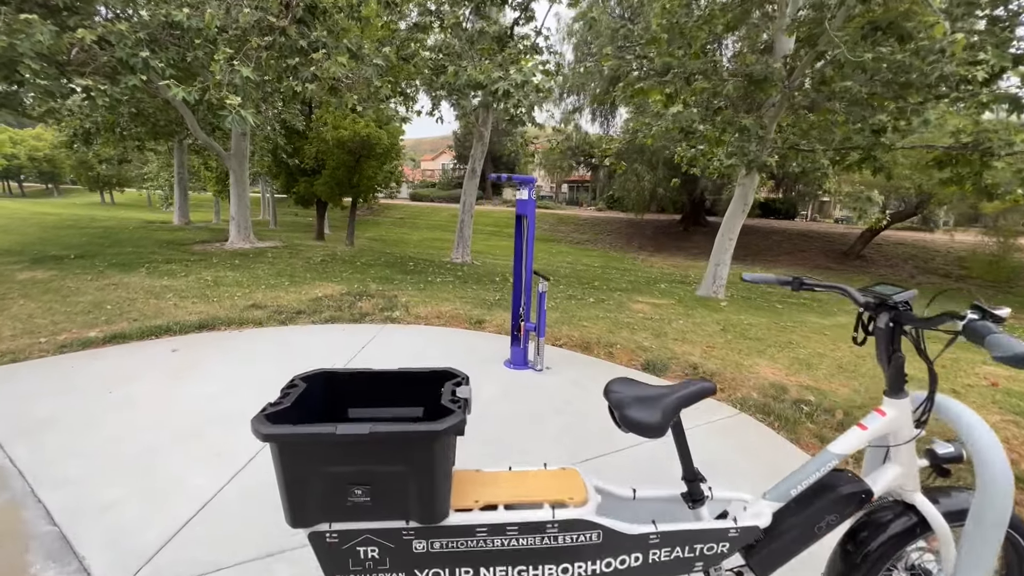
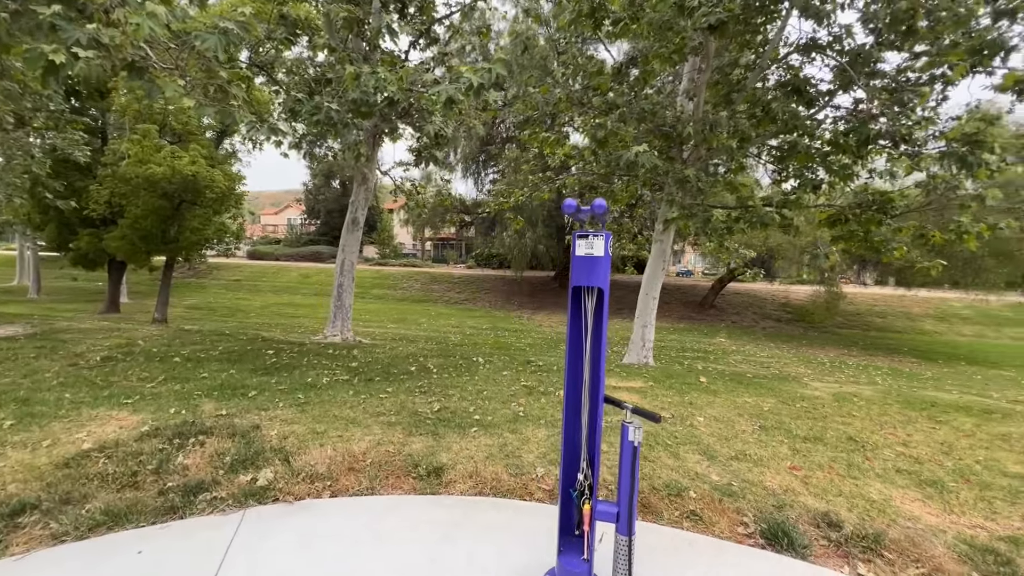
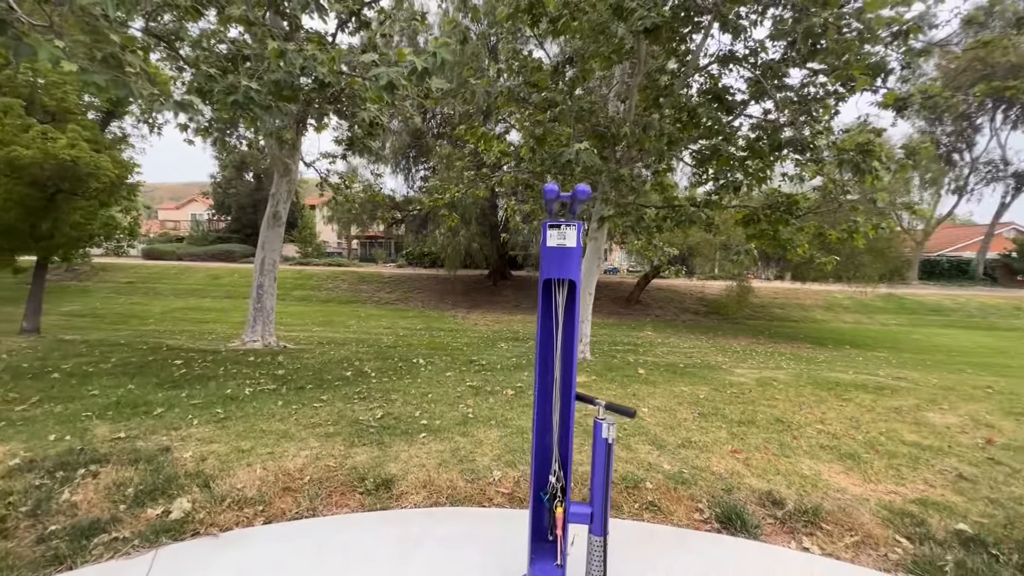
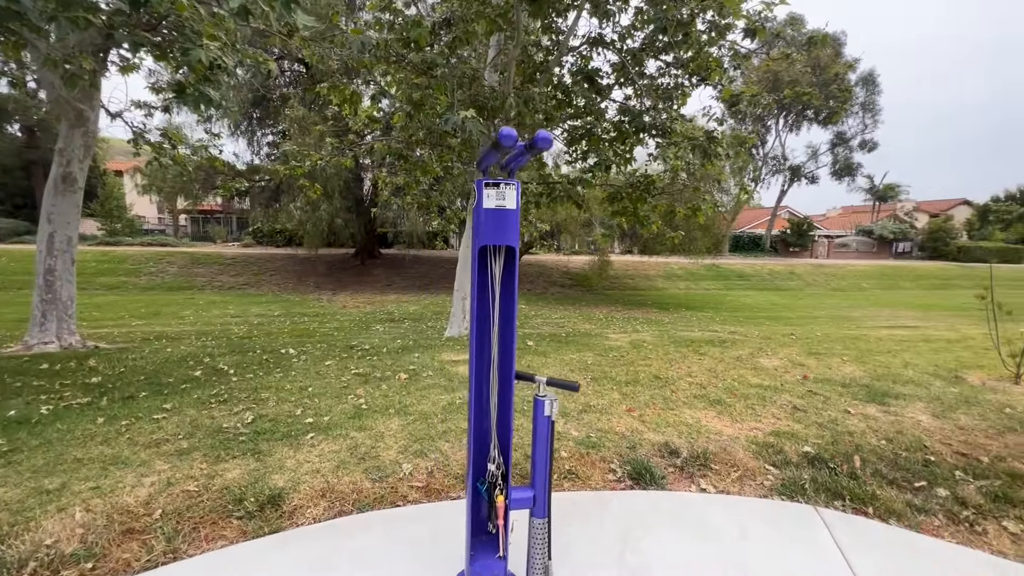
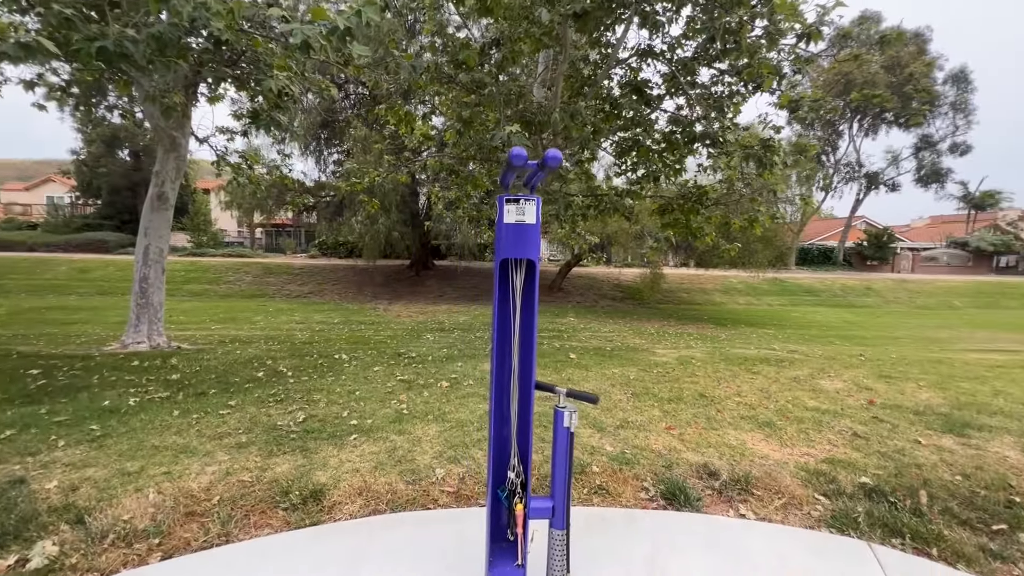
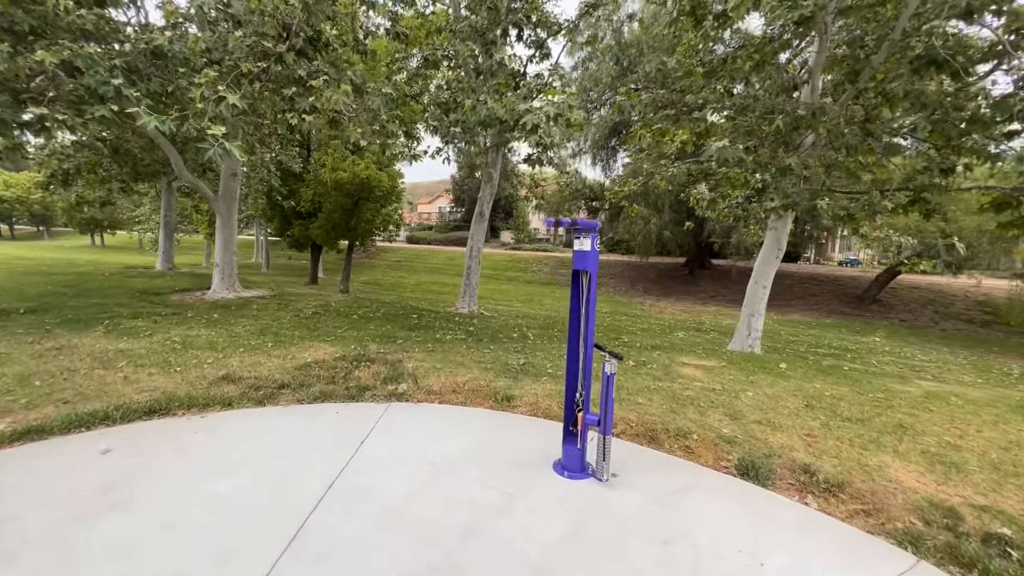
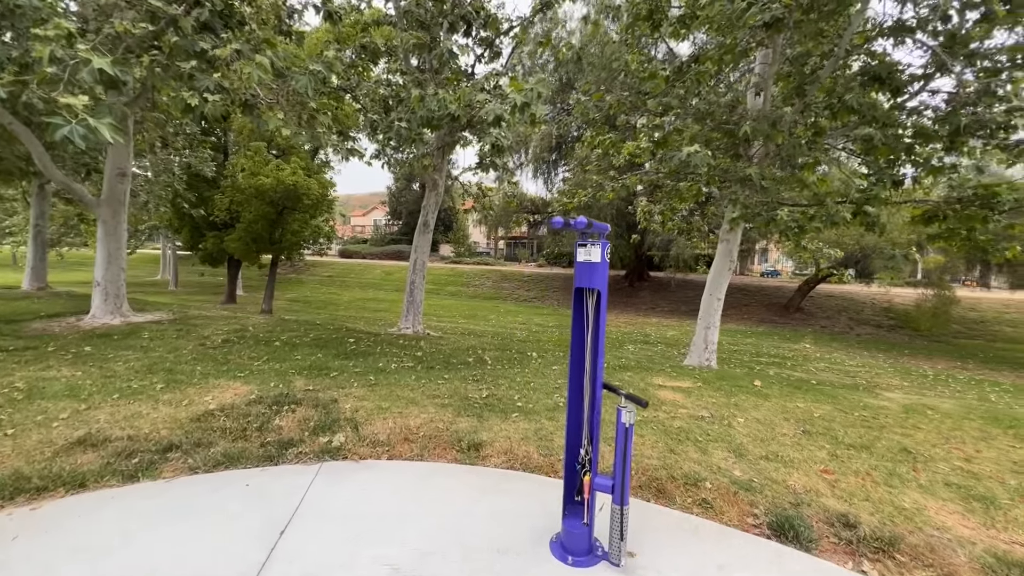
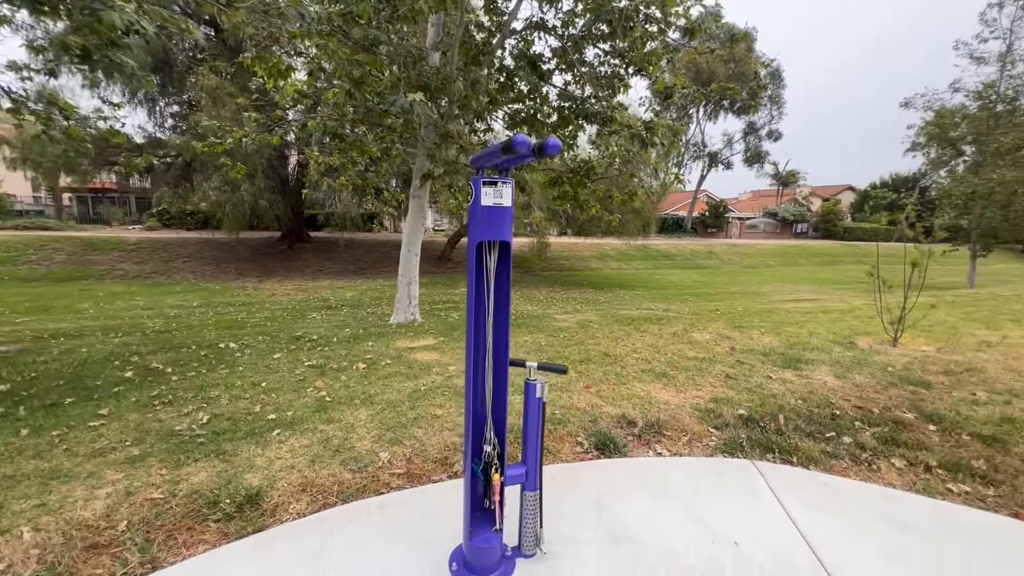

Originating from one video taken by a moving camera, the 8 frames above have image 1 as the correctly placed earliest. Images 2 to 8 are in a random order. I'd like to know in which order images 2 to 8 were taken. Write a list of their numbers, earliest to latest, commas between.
6, 7, 2, 3, 5, 4, 8
